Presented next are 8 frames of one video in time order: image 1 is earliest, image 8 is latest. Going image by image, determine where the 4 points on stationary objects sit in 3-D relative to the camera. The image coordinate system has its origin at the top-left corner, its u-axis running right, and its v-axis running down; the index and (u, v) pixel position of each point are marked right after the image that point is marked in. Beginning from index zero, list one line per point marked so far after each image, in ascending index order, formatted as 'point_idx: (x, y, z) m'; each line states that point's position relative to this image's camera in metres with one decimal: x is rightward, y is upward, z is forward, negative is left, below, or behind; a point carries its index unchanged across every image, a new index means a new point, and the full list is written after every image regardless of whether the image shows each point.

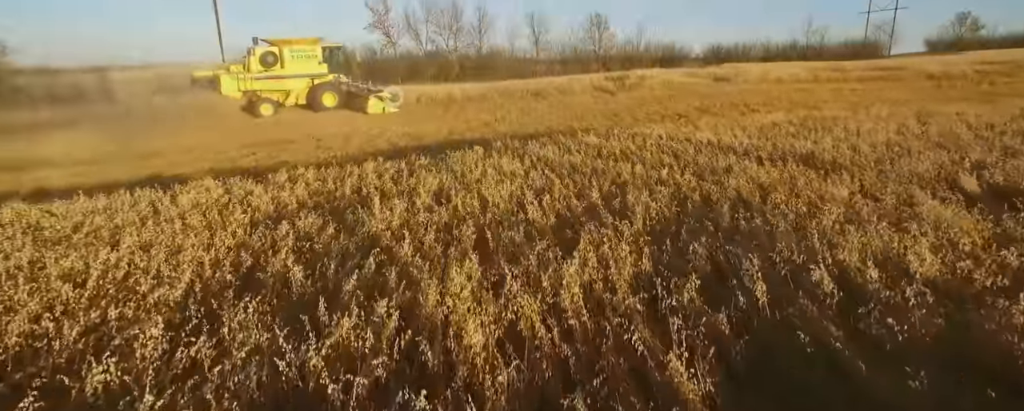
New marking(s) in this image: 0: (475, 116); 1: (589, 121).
0: (-1.0, +2.8, +16.3) m
1: (+2.1, +2.3, +14.3) m
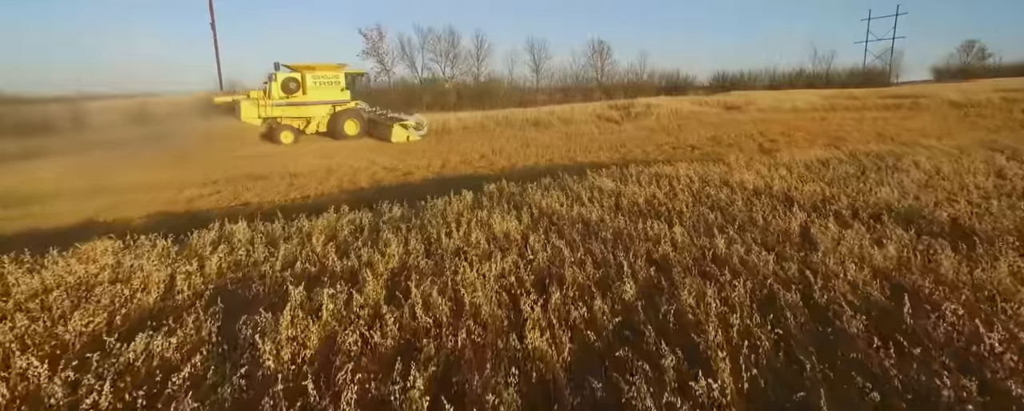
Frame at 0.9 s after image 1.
0: (-1.0, +1.7, +15.2) m
1: (+2.1, +1.3, +13.2) m
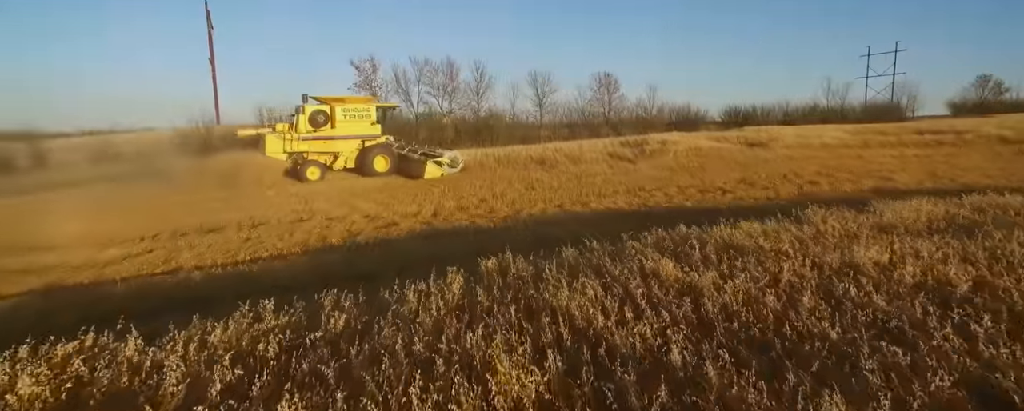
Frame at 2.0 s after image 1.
0: (-1.0, +0.4, +13.5) m
1: (+2.2, +0.1, +11.5) m
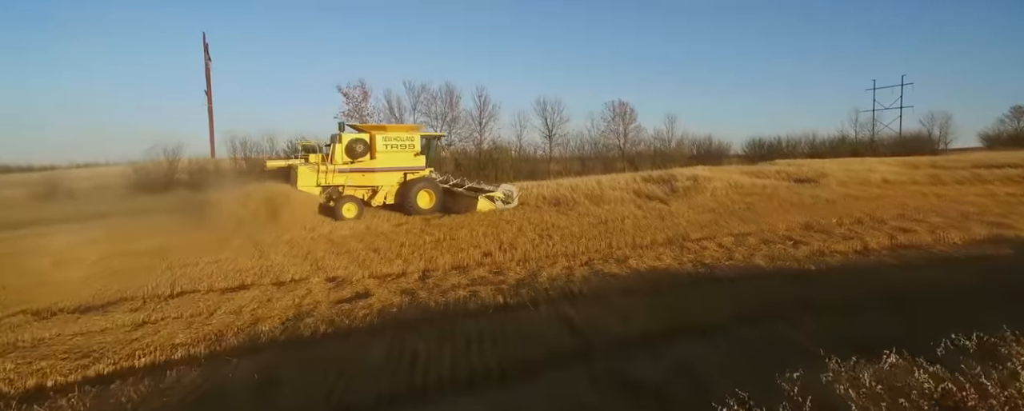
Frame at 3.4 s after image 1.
0: (-0.7, -0.7, +10.9) m
1: (+2.4, -0.9, +8.9) m
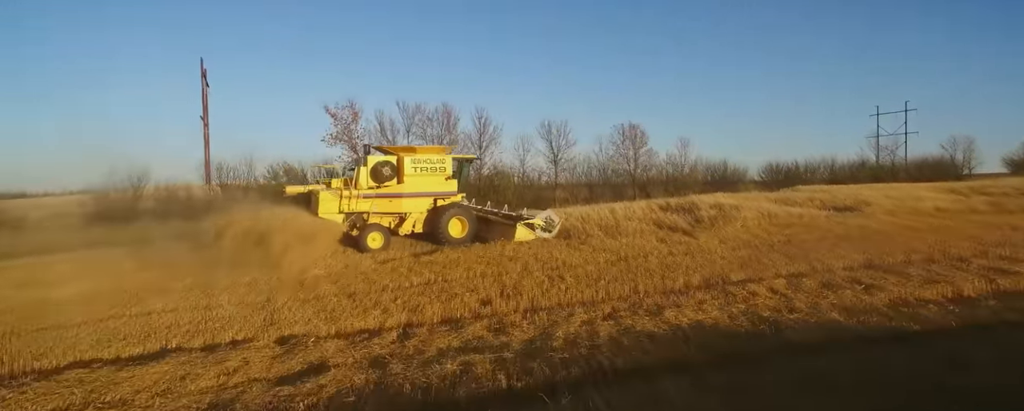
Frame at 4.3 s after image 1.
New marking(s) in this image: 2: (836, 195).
0: (-0.7, -1.4, +9.1) m
1: (+2.5, -1.4, +7.1) m
2: (+10.6, +0.4, +16.5) m
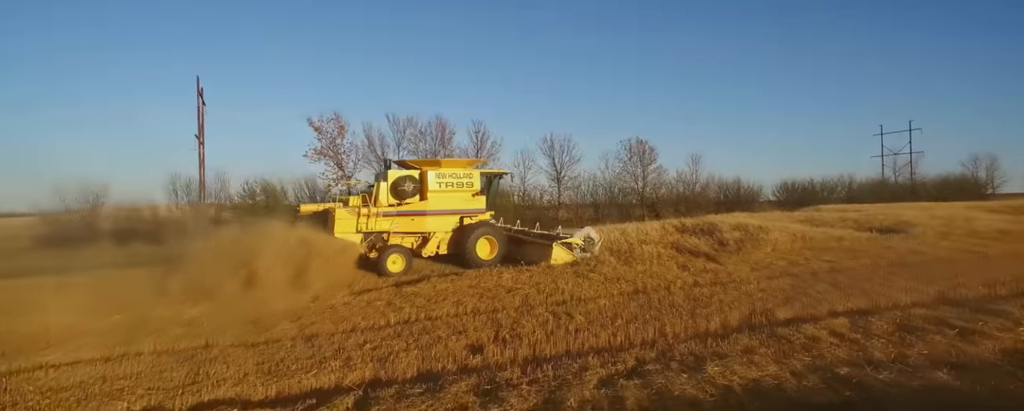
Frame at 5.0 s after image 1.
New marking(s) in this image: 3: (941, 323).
0: (-0.7, -1.7, +7.5) m
1: (+2.4, -1.6, +5.4) m
2: (+10.6, -0.3, +14.9) m
3: (+5.3, -1.5, +6.2) m
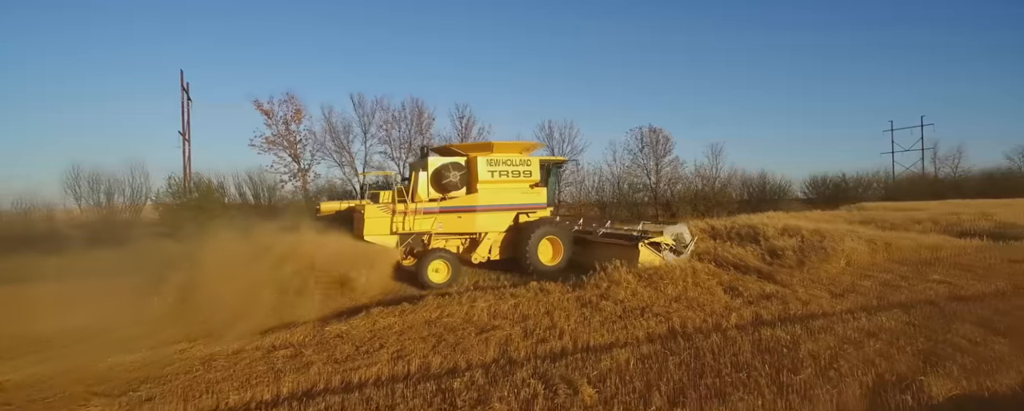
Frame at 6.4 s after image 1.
0: (-1.0, -1.7, +4.5) m
1: (+2.1, -1.6, +2.4) m
2: (+10.3, -0.2, +11.8) m
3: (+5.0, -1.5, +3.1) m
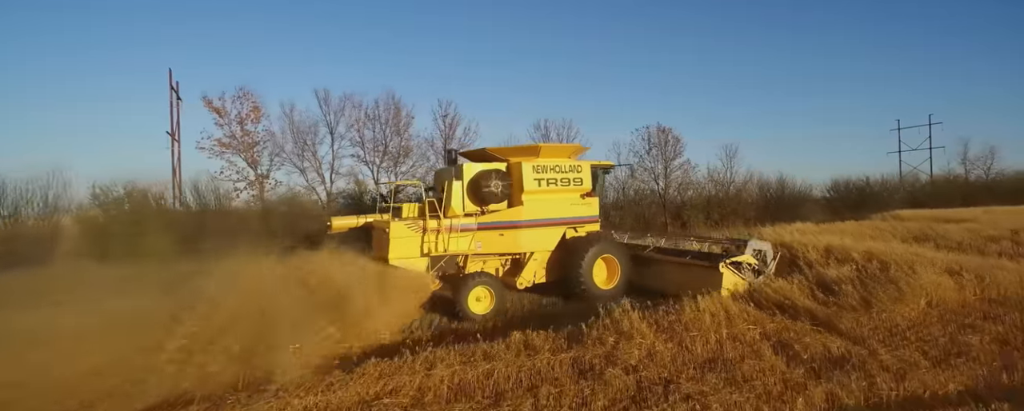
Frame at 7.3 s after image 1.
0: (-1.3, -2.0, +2.4) m
1: (+1.8, -1.9, +0.3) m
2: (+10.0, -0.5, +9.8) m
3: (+4.7, -1.8, +1.1) m
